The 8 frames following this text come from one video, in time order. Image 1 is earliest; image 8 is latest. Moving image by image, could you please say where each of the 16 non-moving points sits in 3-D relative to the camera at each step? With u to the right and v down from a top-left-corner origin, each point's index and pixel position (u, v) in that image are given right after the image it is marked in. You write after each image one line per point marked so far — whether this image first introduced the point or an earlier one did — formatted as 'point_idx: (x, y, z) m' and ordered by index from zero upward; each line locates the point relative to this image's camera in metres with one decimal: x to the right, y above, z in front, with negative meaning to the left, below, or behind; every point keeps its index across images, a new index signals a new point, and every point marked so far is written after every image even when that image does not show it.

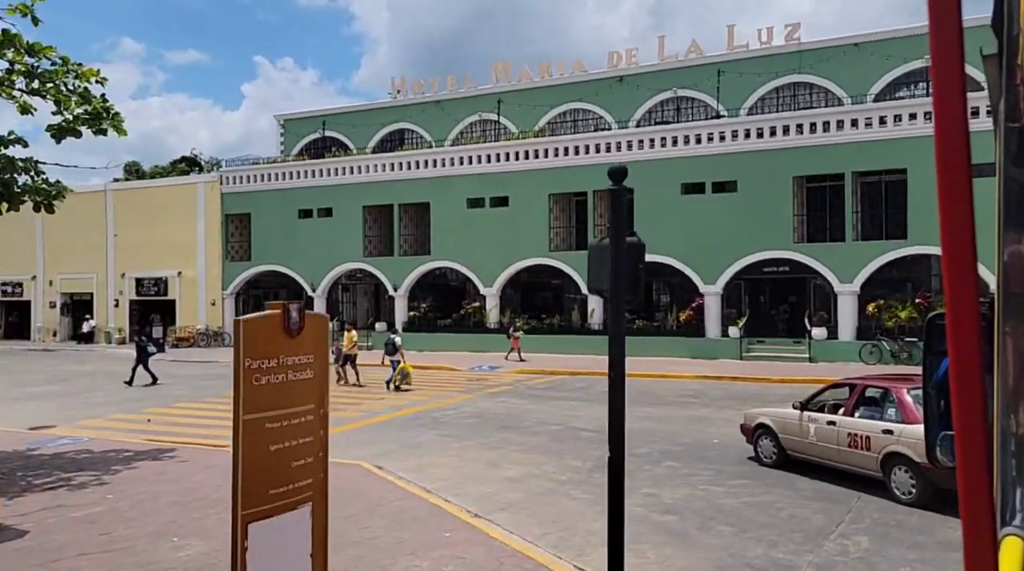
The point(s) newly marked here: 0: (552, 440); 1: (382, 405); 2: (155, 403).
0: (+0.7, -2.7, +14.3) m
1: (-3.0, -2.7, +18.4) m
2: (-8.5, -2.8, +19.1) m
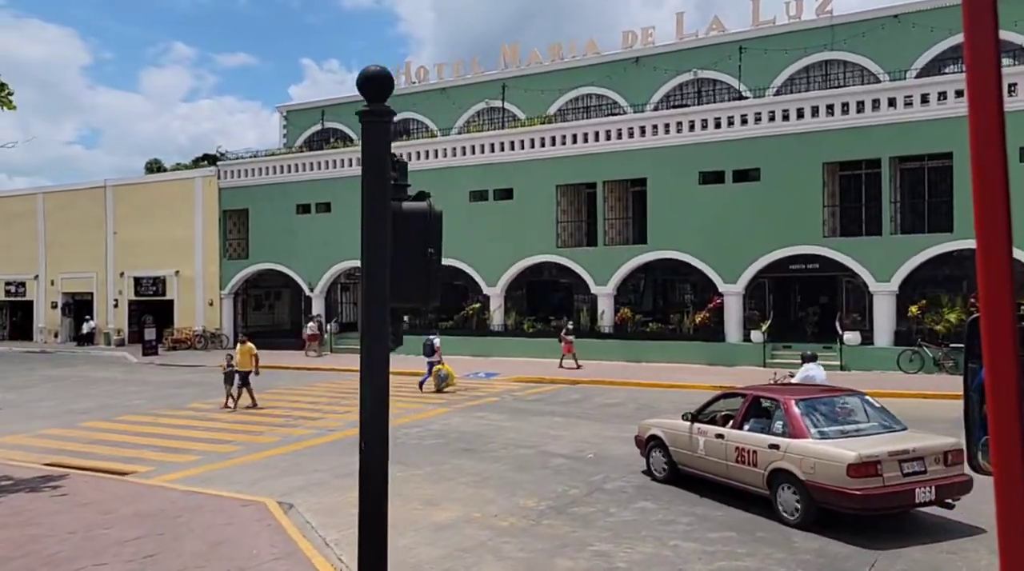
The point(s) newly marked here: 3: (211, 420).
0: (0.0, -2.7, +12.1) m
1: (-3.4, -2.7, +16.4) m
2: (-8.9, -2.8, +17.3) m
3: (-6.1, -2.7, +16.4) m
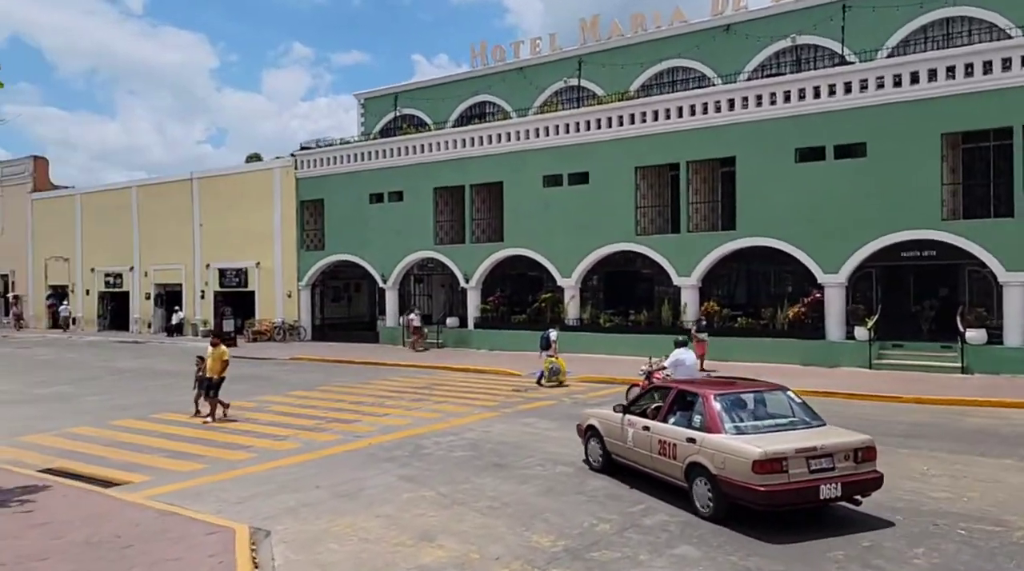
0: (+0.3, -2.6, +10.3) m
1: (-2.5, -2.5, +15.0) m
2: (-7.8, -2.6, +16.6) m
3: (-5.1, -2.6, +15.3) m
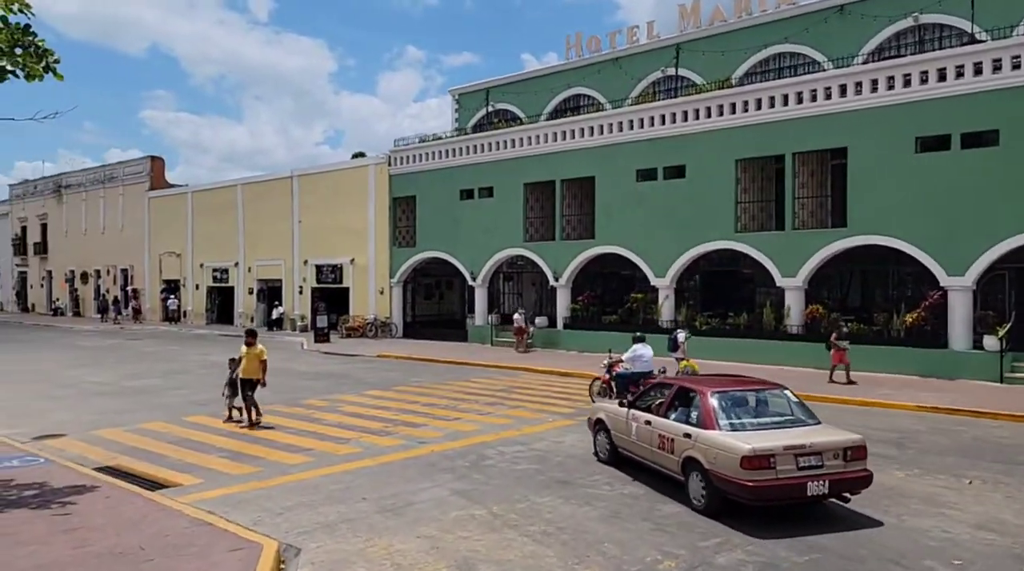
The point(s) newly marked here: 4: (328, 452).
0: (+1.0, -2.6, +9.2) m
1: (-1.2, -2.5, +14.3) m
2: (-6.2, -2.5, +16.6) m
3: (-3.8, -2.5, +15.0) m
4: (-2.8, -2.6, +12.5) m
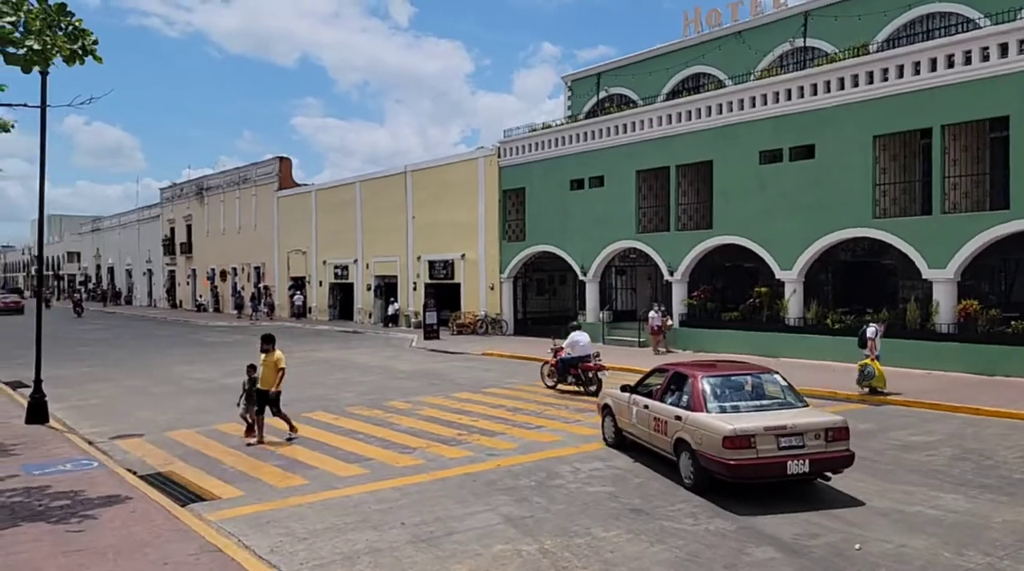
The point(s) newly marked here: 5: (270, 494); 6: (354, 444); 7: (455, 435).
0: (+1.5, -2.6, +7.6) m
1: (+0.2, -2.4, +12.9) m
2: (-4.4, -2.4, +16.0) m
3: (-2.2, -2.4, +14.0) m
4: (-1.8, -2.5, +11.5) m
5: (-3.0, -2.5, +9.9) m
6: (-2.5, -2.5, +12.8) m
7: (-1.0, -2.4, +13.3) m
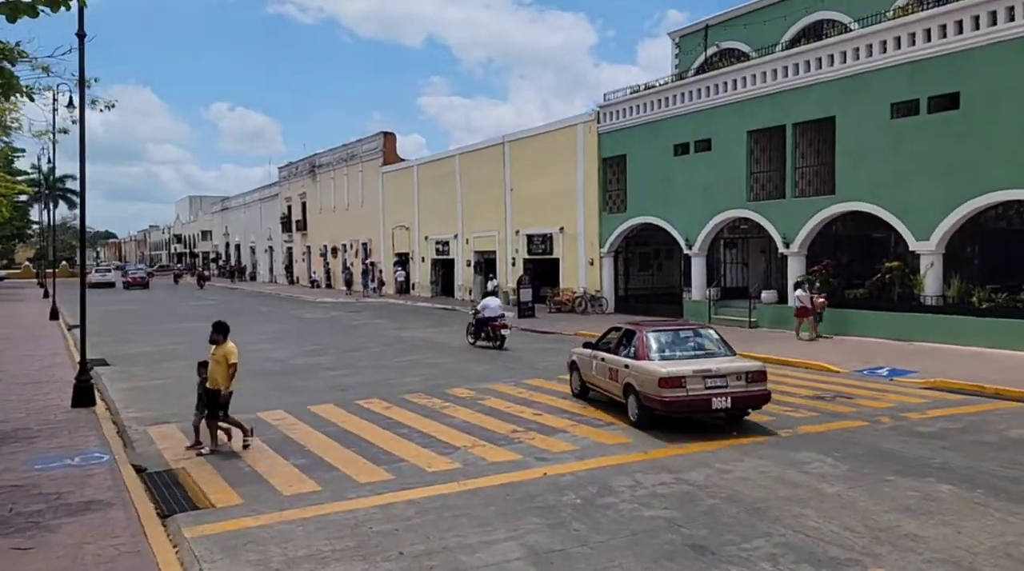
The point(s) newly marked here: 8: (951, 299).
0: (+1.5, -2.4, +5.6) m
1: (+1.0, -2.1, +11.0) m
2: (-3.0, -2.0, +14.8) m
3: (-1.2, -2.1, +12.5) m
4: (-1.1, -2.2, +9.9) m
5: (-2.5, -2.3, +8.6) m
6: (-1.7, -2.1, +11.3) m
7: (-0.1, -2.1, +11.6) m
8: (+10.5, -0.3, +19.4) m
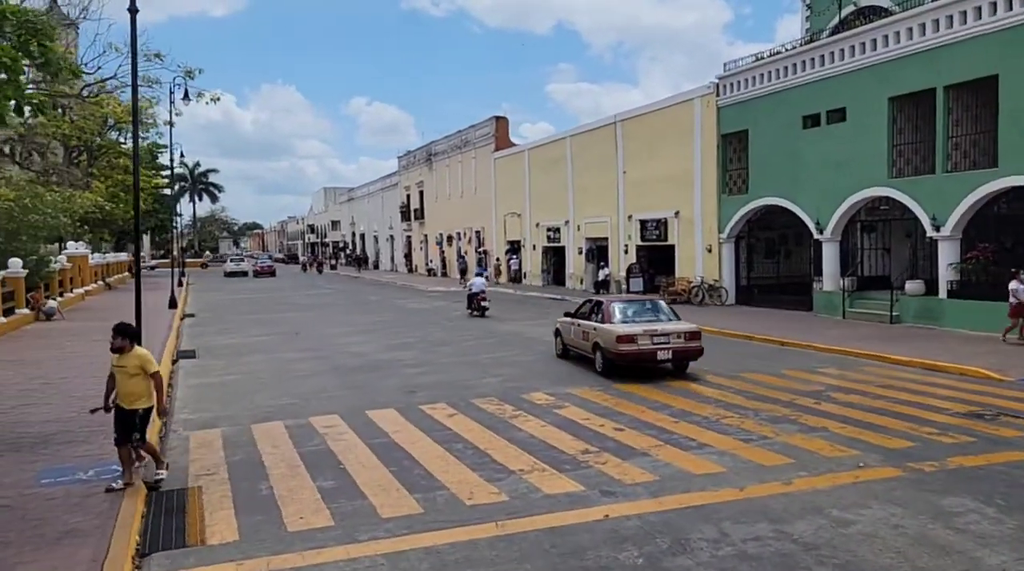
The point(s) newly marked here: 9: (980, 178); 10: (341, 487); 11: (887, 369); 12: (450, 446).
0: (+1.4, -2.4, +3.6) m
1: (+1.8, -2.0, +9.1) m
2: (-1.6, -1.9, +13.4) m
3: (-0.2, -2.0, +10.9) m
4: (-0.5, -2.1, +8.3) m
5: (-2.1, -2.3, +7.2) m
6: (-0.8, -2.1, +9.8) m
7: (+0.8, -2.0, +9.7) m
8: (+12.5, -0.1, +15.8) m
9: (+11.0, +2.5, +19.0) m
10: (-1.8, -2.2, +8.7) m
11: (+7.2, -1.6, +15.3) m
12: (-0.8, -2.0, +10.2) m
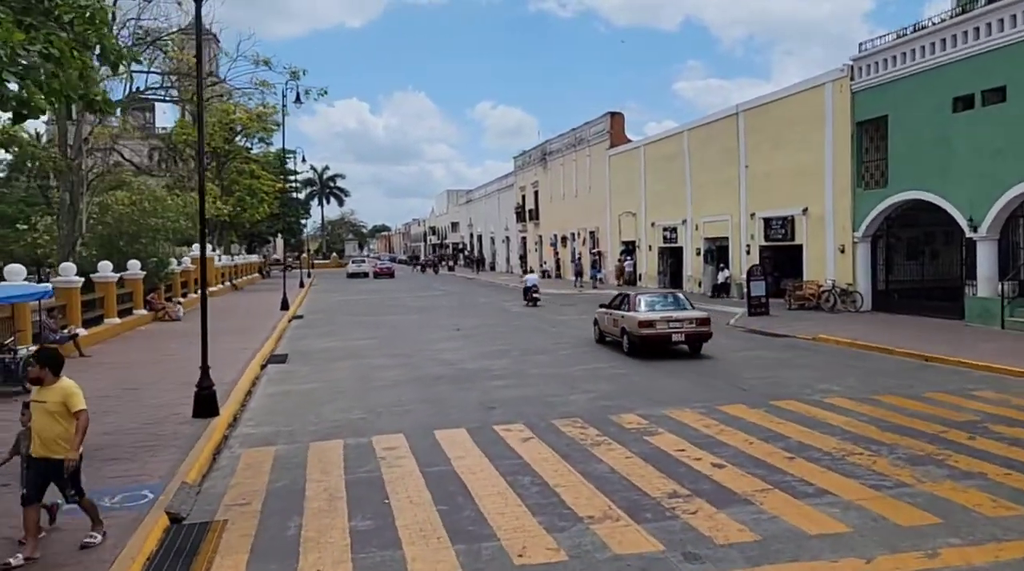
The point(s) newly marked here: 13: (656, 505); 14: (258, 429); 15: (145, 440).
0: (+1.2, -2.5, +1.9) m
1: (+2.4, -2.1, +7.3) m
2: (-0.3, -2.0, +12.1) m
3: (+0.7, -2.1, +9.4) m
4: (0.0, -2.2, +6.8) m
5: (-1.8, -2.3, +6.0) m
6: (-0.1, -2.2, +8.4) m
7: (+1.5, -2.1, +8.1) m
8: (+14.0, -0.2, +12.4) m
9: (+13.0, +2.4, +15.7) m
10: (-1.2, -2.2, +7.5) m
11: (+8.7, -1.7, +12.6) m
12: (0.0, -2.1, +8.8) m
13: (+1.4, -2.1, +7.8) m
14: (-3.7, -2.1, +11.9) m
15: (-4.9, -2.1, +10.8) m
